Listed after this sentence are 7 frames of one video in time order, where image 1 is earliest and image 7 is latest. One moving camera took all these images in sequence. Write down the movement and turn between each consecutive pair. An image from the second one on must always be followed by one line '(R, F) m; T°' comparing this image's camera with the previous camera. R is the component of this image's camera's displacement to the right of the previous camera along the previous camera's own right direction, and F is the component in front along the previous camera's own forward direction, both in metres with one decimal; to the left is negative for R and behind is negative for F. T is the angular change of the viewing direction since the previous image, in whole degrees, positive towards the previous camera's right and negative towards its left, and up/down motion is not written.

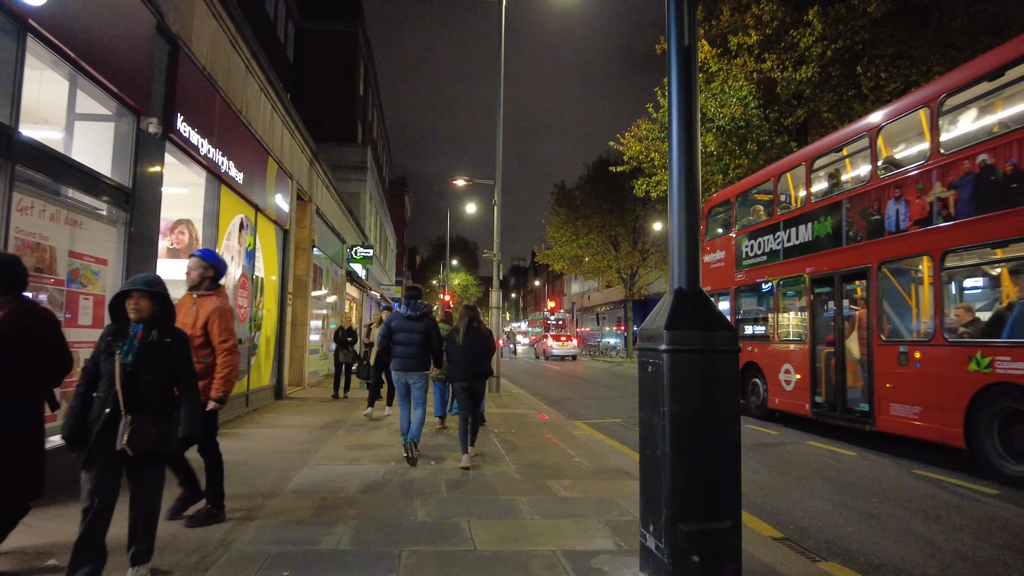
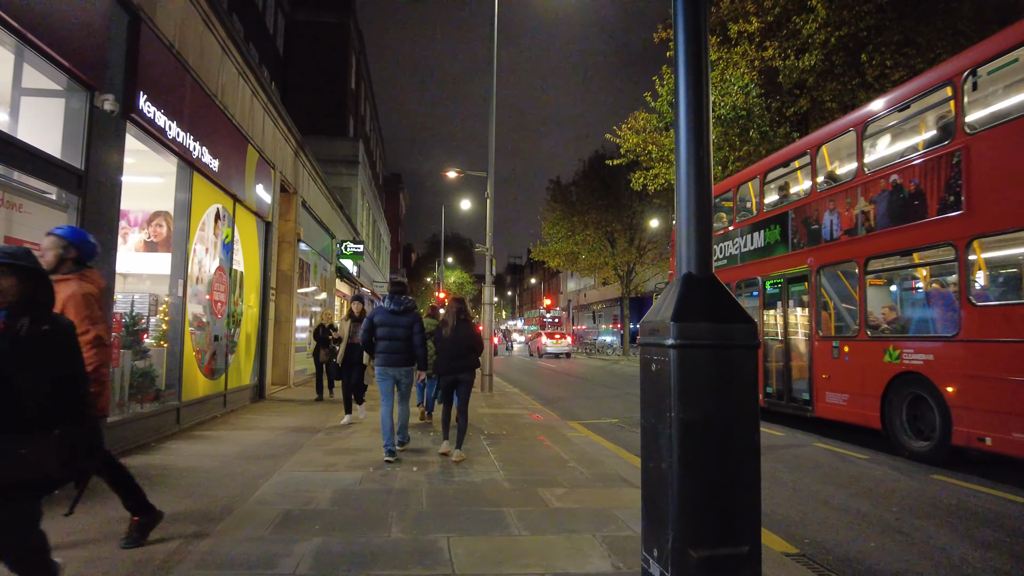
(0.0, +0.3) m; 0°
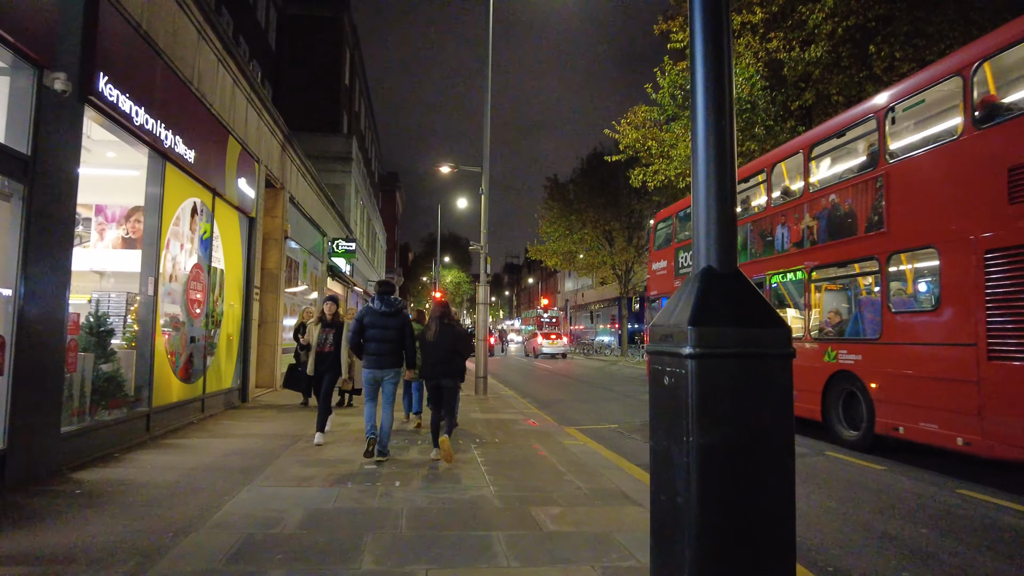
(0.0, +0.3) m; 0°
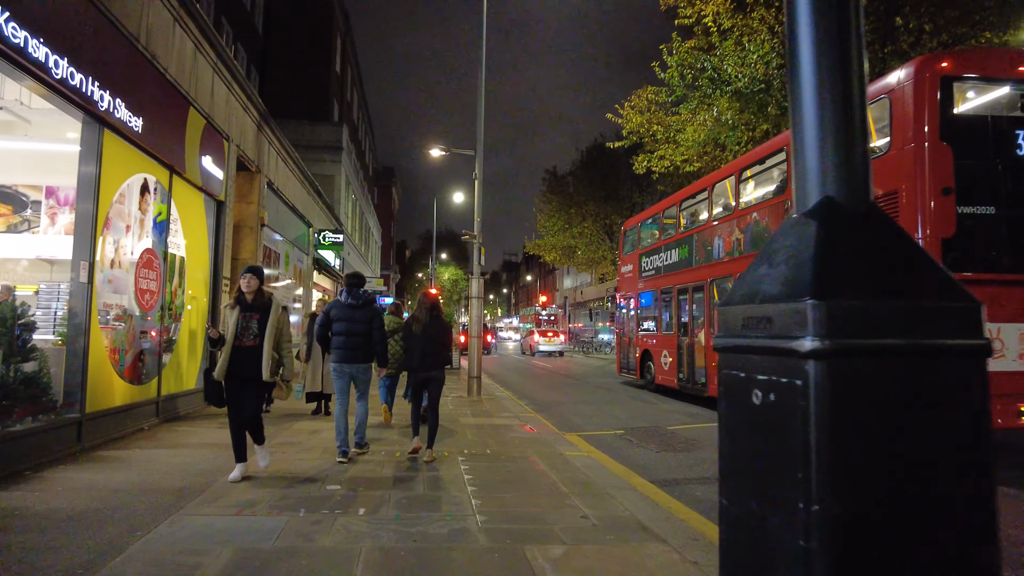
(0.0, +0.6) m; 0°
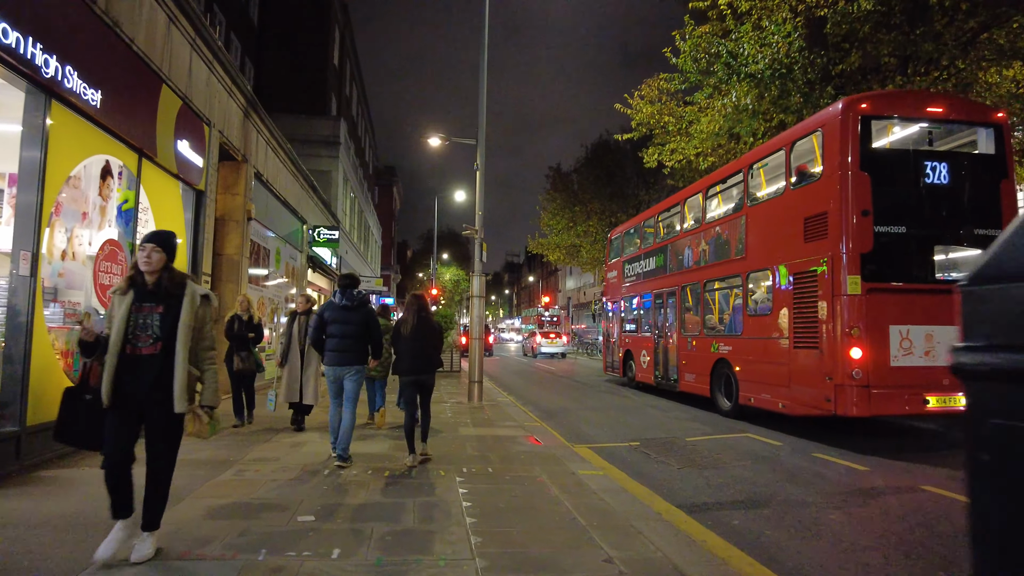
(0.0, +0.5) m; 0°
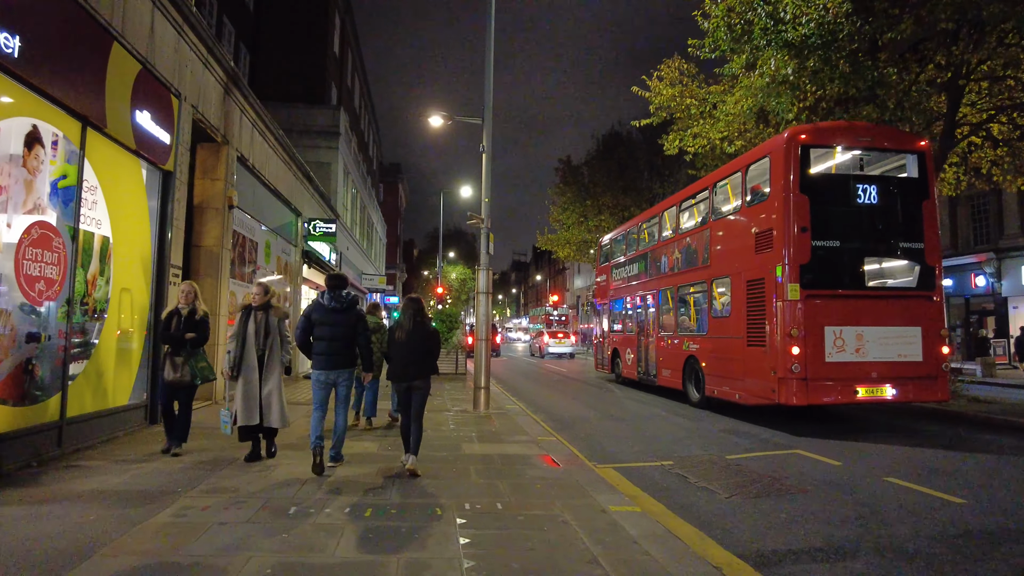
(0.0, +0.7) m; -1°
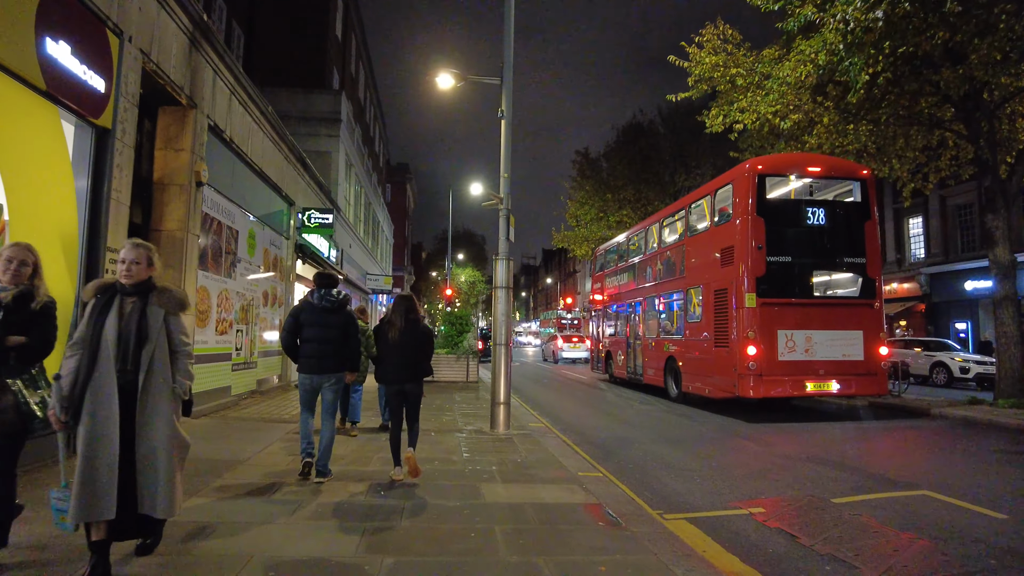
(-0.1, +1.1) m; -1°
